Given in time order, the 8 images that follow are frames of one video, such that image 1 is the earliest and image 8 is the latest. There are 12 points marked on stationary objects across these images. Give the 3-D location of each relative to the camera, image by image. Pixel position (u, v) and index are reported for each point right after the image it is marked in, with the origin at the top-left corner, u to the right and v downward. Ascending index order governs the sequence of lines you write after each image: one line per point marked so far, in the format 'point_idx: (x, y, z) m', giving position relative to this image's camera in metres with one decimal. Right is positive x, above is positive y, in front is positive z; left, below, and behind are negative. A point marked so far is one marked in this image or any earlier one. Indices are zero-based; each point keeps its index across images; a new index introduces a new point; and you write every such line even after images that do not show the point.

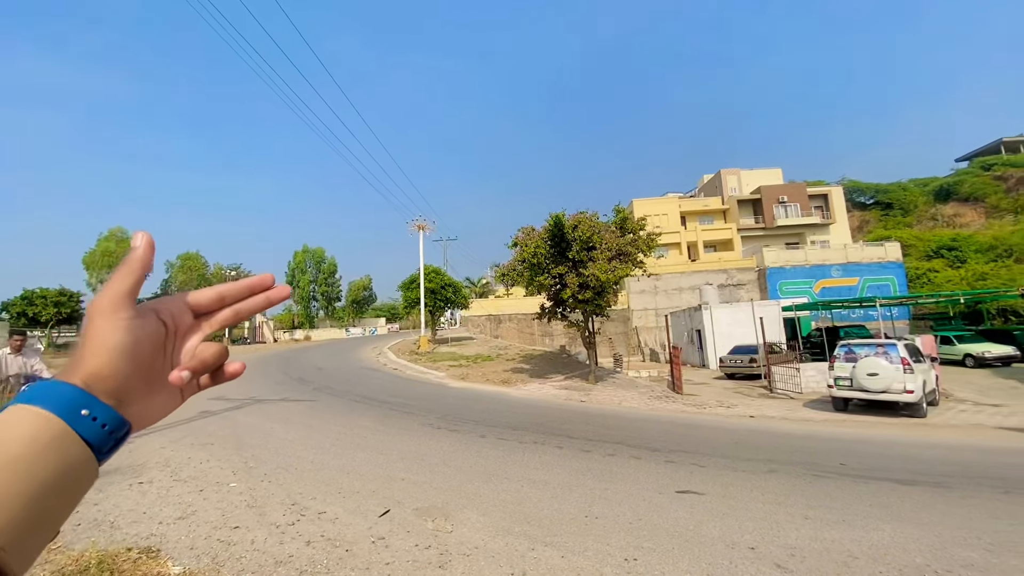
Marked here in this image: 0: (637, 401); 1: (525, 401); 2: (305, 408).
0: (+3.6, -3.3, +14.2) m
1: (+0.3, -3.0, +13.1) m
2: (-4.9, -2.8, +11.4) m
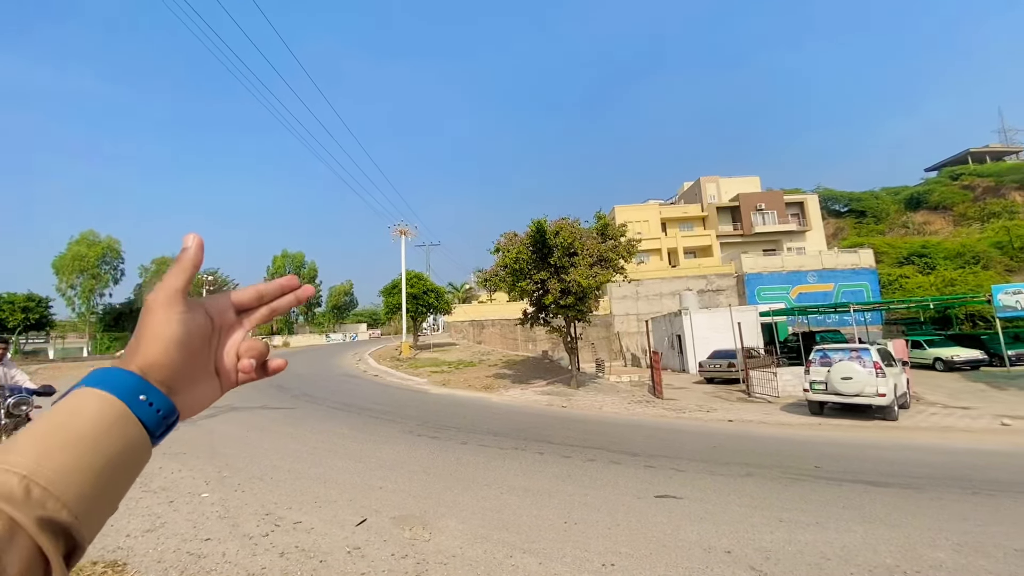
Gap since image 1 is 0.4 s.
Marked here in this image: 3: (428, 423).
0: (+3.1, -3.5, +14.2) m
1: (-0.2, -3.2, +13.0) m
2: (-5.3, -3.0, +11.2) m
3: (-1.8, -2.9, +10.3) m
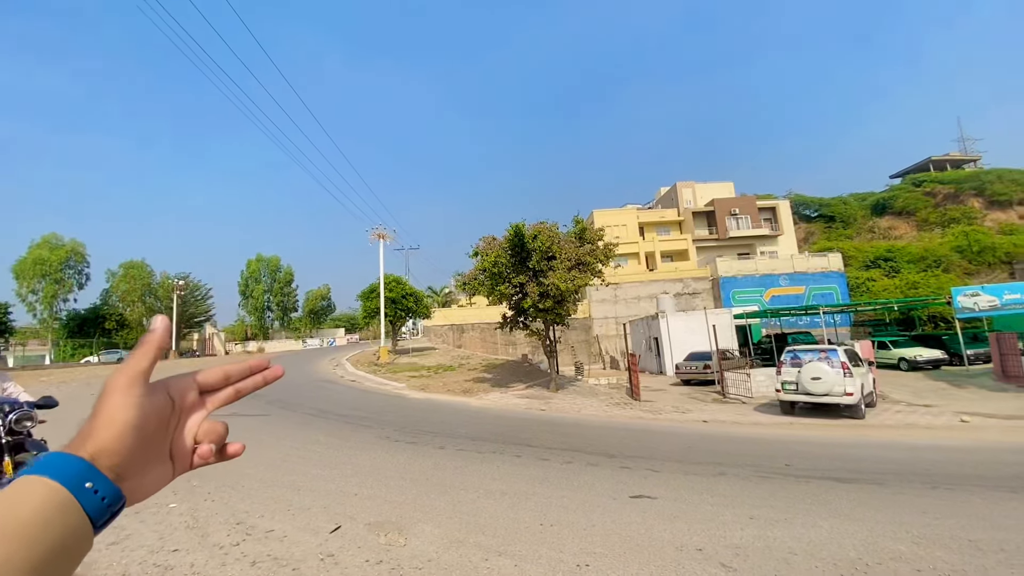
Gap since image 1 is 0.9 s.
0: (+2.5, -3.6, +14.4) m
1: (-0.7, -3.3, +13.0) m
2: (-5.8, -3.1, +11.0) m
3: (-2.3, -3.0, +10.2) m
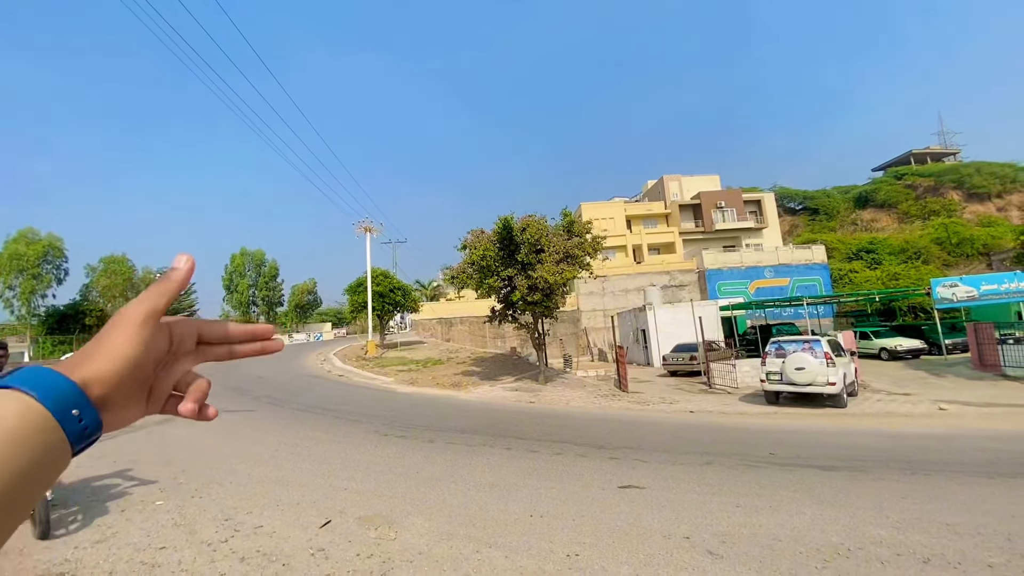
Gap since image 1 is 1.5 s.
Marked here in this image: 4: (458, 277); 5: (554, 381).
0: (+2.2, -3.3, +14.5) m
1: (-1.0, -3.1, +13.0) m
2: (-6.1, -2.9, +10.9) m
3: (-2.5, -2.8, +10.2) m
4: (-1.8, +0.4, +16.1) m
5: (+1.5, -3.4, +17.4) m
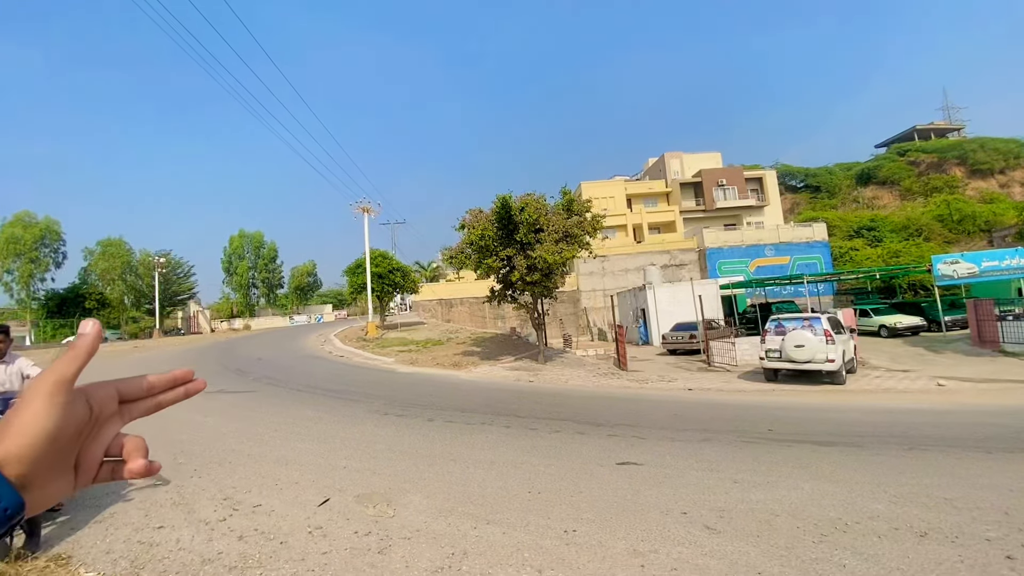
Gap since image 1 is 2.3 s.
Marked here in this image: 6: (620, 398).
0: (+2.1, -2.7, +14.5) m
1: (-1.0, -2.6, +13.1) m
2: (-6.1, -2.5, +10.9) m
3: (-2.5, -2.4, +10.3) m
4: (-1.9, +1.0, +16.0) m
5: (+1.5, -2.6, +17.4) m
6: (+2.4, -2.5, +10.9) m
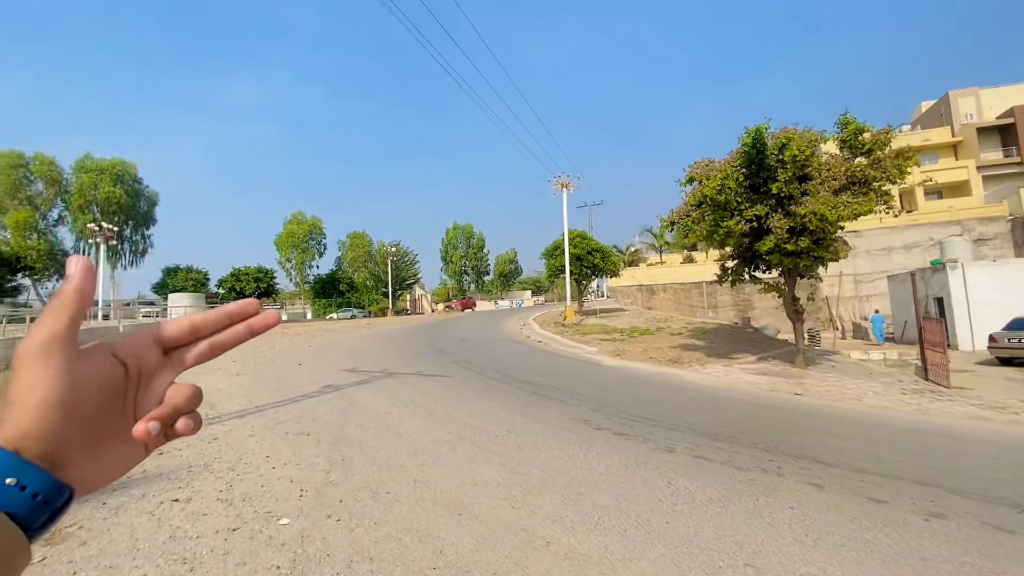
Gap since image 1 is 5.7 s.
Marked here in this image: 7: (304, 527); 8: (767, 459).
0: (+7.4, -2.1, +9.7) m
1: (+3.9, -2.0, +9.6) m
2: (-1.6, -2.0, +9.6) m
3: (+1.5, -1.9, +7.5) m
4: (+4.3, +1.7, +12.5) m
5: (+8.0, -2.0, +12.6) m
6: (+6.3, -2.0, +6.3) m
7: (-1.5, -1.7, +3.5) m
8: (+2.8, -1.9, +5.4) m
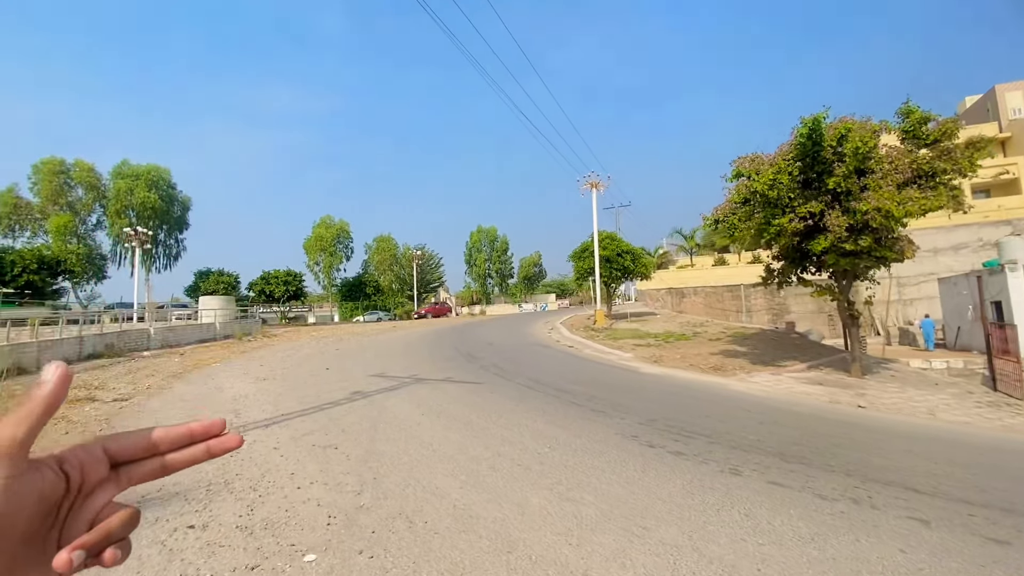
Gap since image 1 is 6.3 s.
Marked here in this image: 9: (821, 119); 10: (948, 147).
0: (+8.1, -2.2, +8.8) m
1: (+4.6, -2.0, +8.9) m
2: (-0.9, -2.0, +9.1) m
3: (+2.1, -1.9, +6.9) m
4: (+5.1, +1.6, +11.8) m
5: (+8.8, -2.0, +11.7) m
6: (+6.8, -2.0, +5.4) m
7: (-1.2, -1.8, +3.1) m
8: (+3.3, -1.9, +4.7) m
9: (+5.9, +3.1, +9.3) m
10: (+8.7, +2.8, +9.6) m
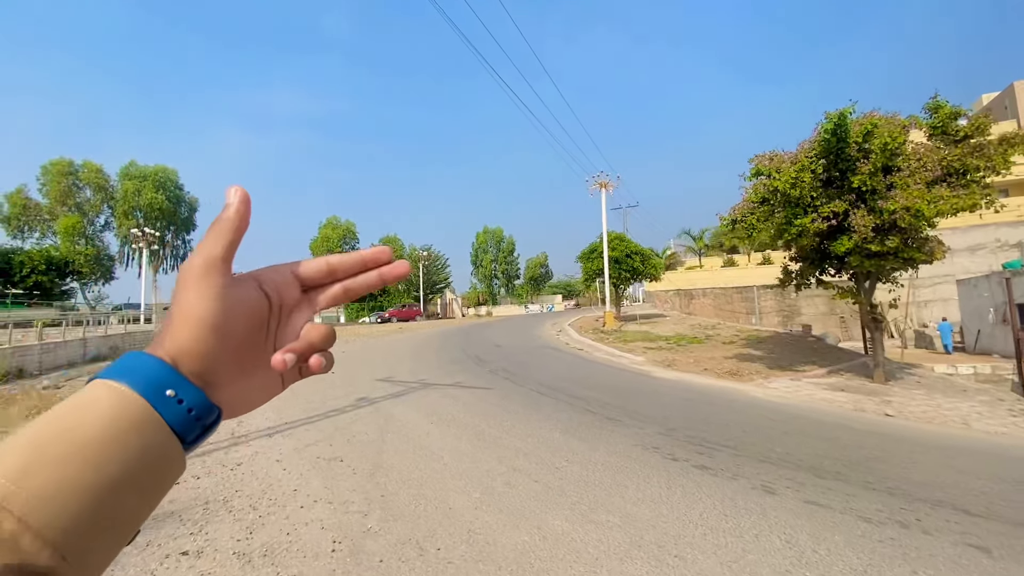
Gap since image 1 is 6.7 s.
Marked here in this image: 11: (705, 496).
0: (+8.3, -2.2, +8.4) m
1: (+4.8, -2.1, +8.5) m
2: (-0.7, -2.0, +8.8) m
3: (+2.3, -2.0, +6.6) m
4: (+5.4, +1.5, +11.4) m
5: (+9.0, -2.1, +11.3) m
6: (+7.0, -2.1, +5.0) m
7: (-1.0, -1.8, +2.8) m
8: (+3.4, -1.9, +4.3) m
9: (+6.1, +3.1, +8.9) m
10: (+8.9, +2.8, +9.2) m
11: (+1.8, -1.9, +4.4) m
